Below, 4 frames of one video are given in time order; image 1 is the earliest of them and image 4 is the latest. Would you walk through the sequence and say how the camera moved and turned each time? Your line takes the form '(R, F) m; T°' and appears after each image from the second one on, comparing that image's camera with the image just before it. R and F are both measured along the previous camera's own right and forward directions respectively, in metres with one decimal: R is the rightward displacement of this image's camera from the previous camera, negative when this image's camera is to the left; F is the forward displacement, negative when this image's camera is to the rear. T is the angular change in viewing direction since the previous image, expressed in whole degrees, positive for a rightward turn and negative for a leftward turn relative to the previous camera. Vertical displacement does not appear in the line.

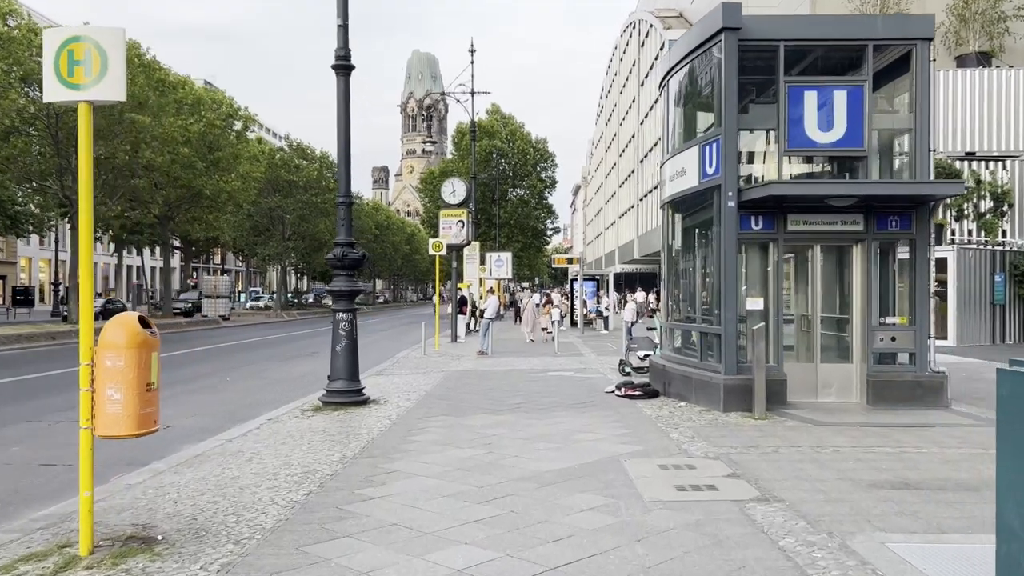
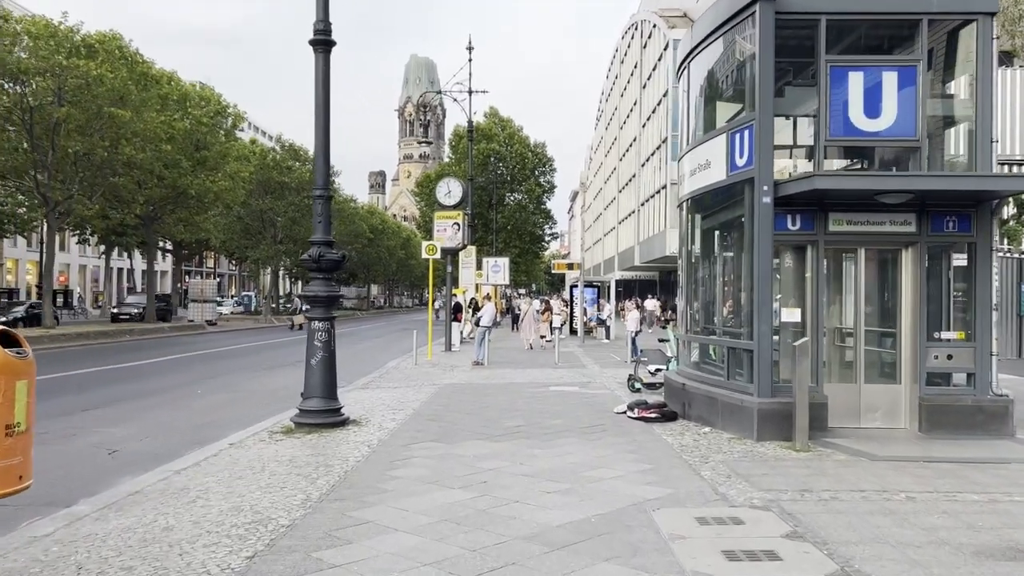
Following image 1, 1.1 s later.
(0.0, +1.4) m; 0°
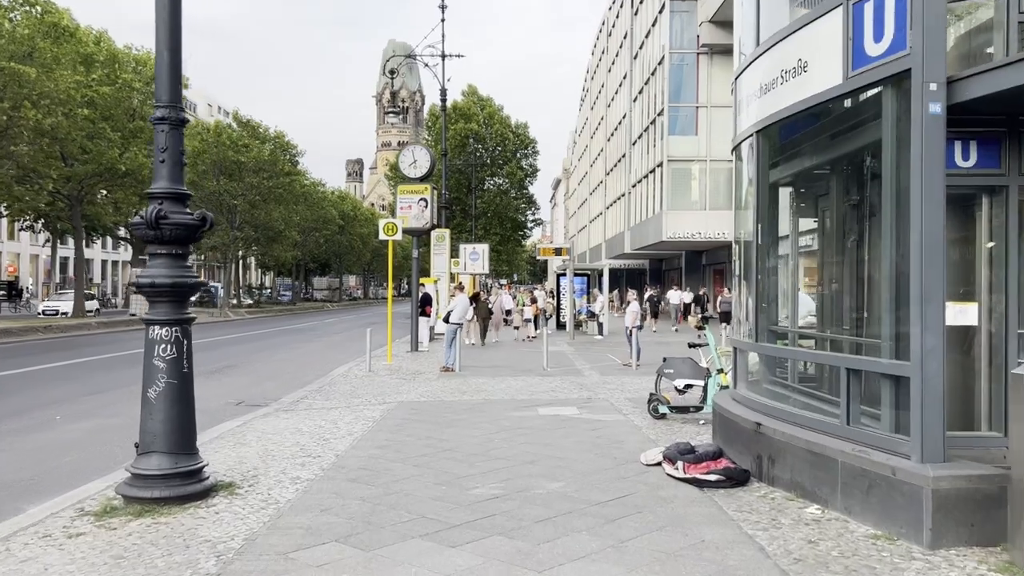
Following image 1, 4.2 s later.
(+0.1, +3.9) m; +1°
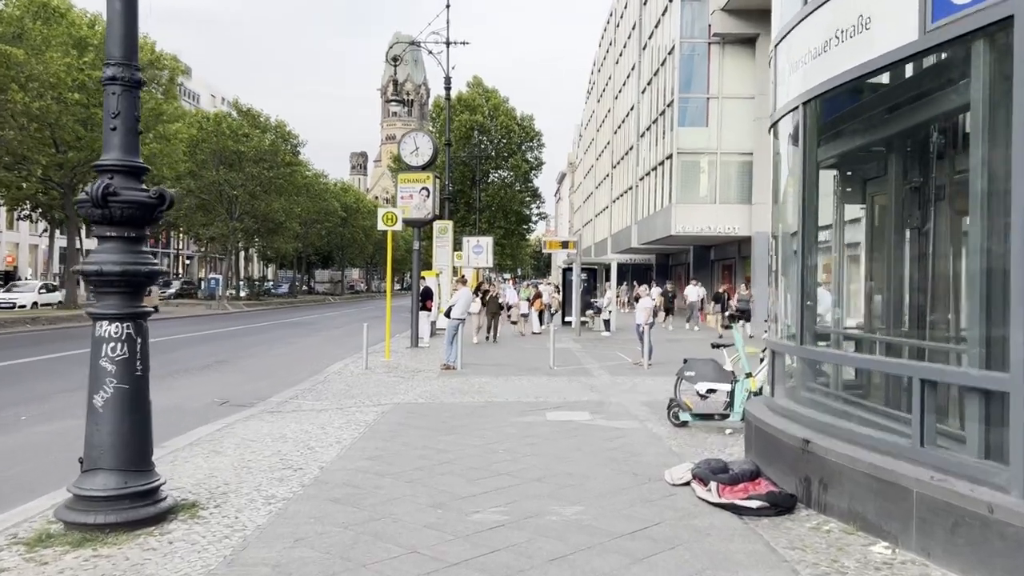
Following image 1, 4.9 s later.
(0.0, +0.9) m; 0°
